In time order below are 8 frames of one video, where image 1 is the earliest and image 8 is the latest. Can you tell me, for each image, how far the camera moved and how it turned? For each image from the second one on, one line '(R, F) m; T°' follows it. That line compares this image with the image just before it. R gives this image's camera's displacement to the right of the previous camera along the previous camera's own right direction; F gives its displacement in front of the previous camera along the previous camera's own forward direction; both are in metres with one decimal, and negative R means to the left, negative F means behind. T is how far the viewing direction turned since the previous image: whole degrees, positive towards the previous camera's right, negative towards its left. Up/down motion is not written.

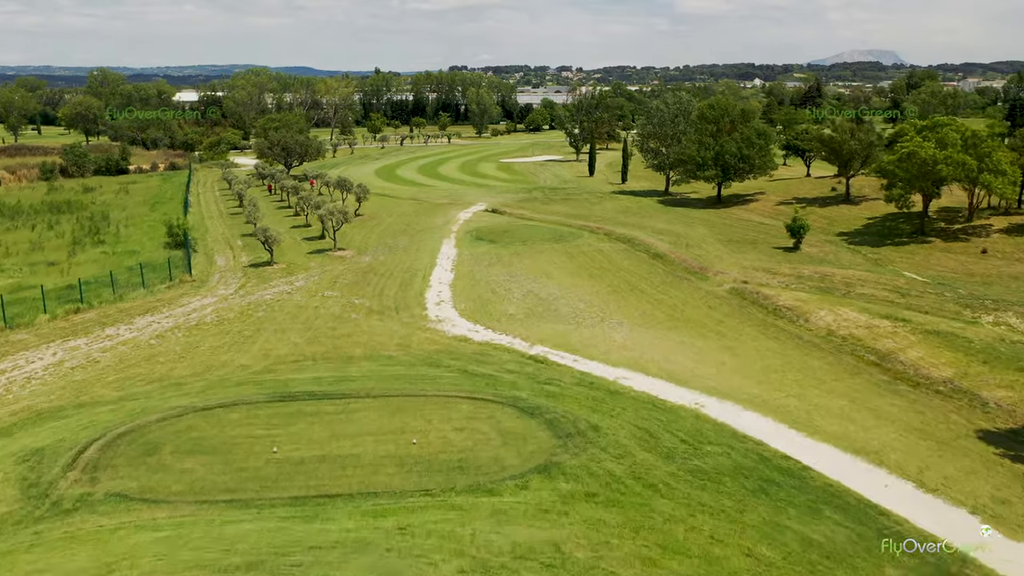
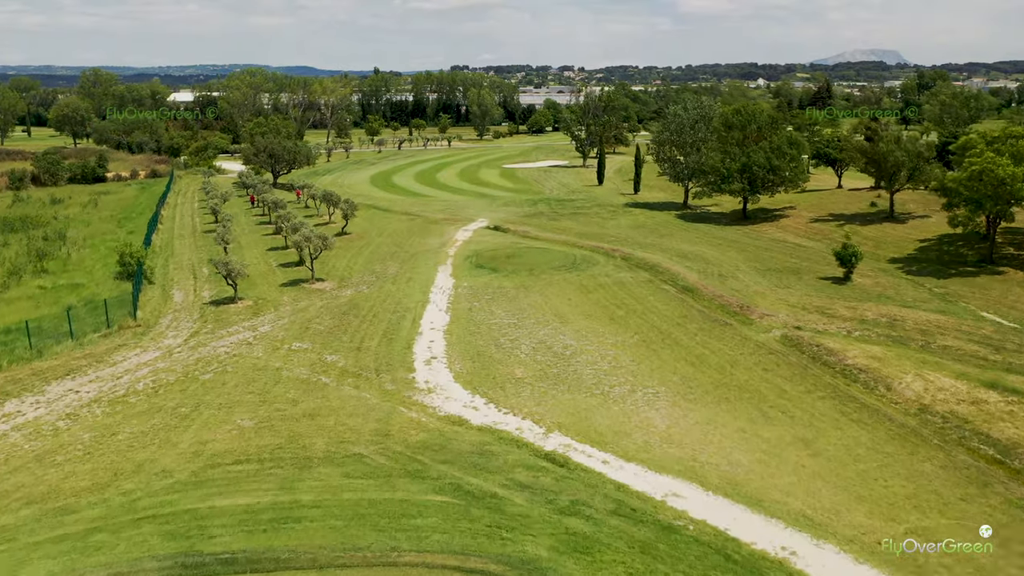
(-0.2, +5.8) m; 0°
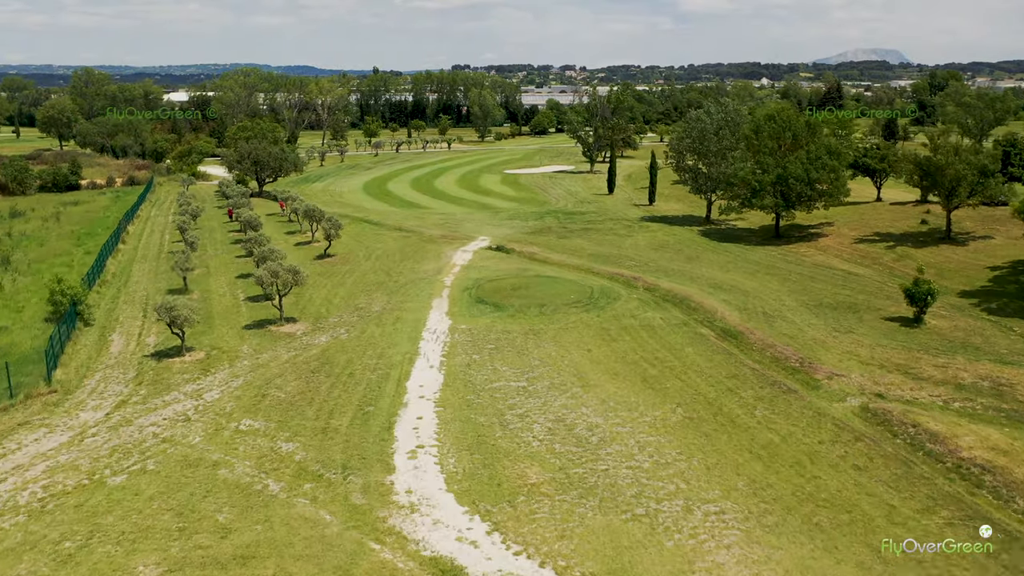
(-0.3, +6.0) m; 0°
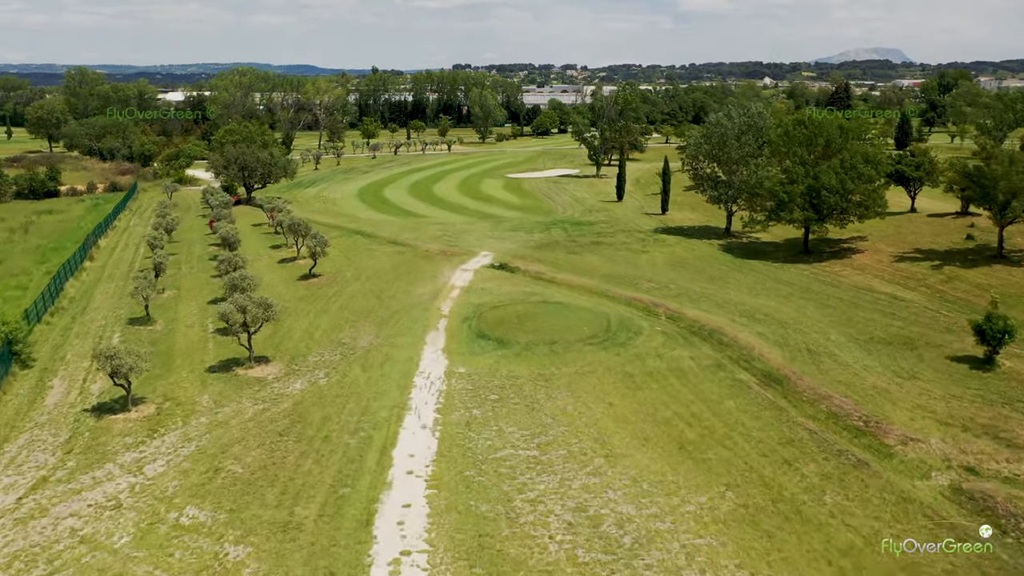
(-0.2, +4.3) m; 0°
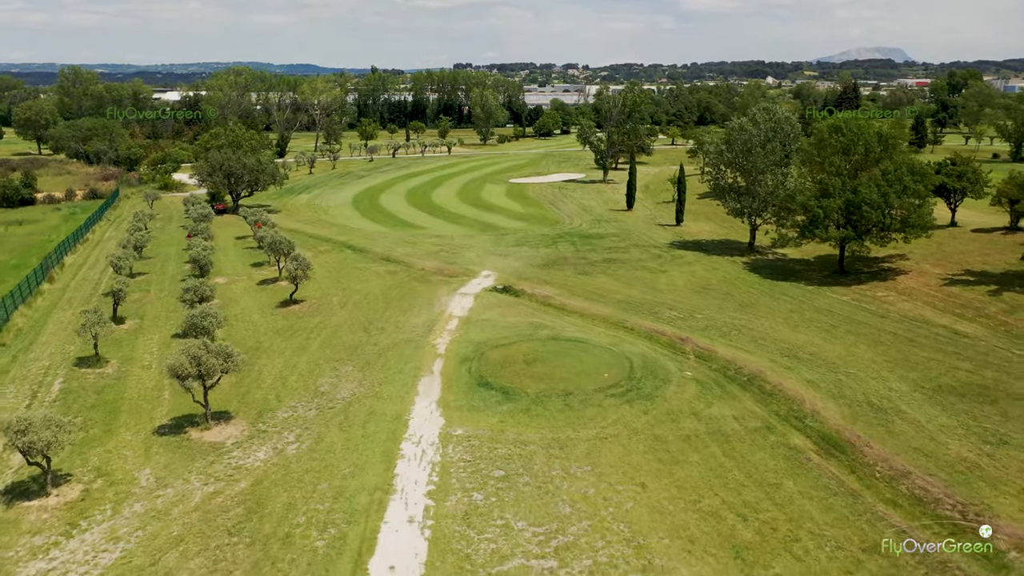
(-0.2, +4.4) m; 0°
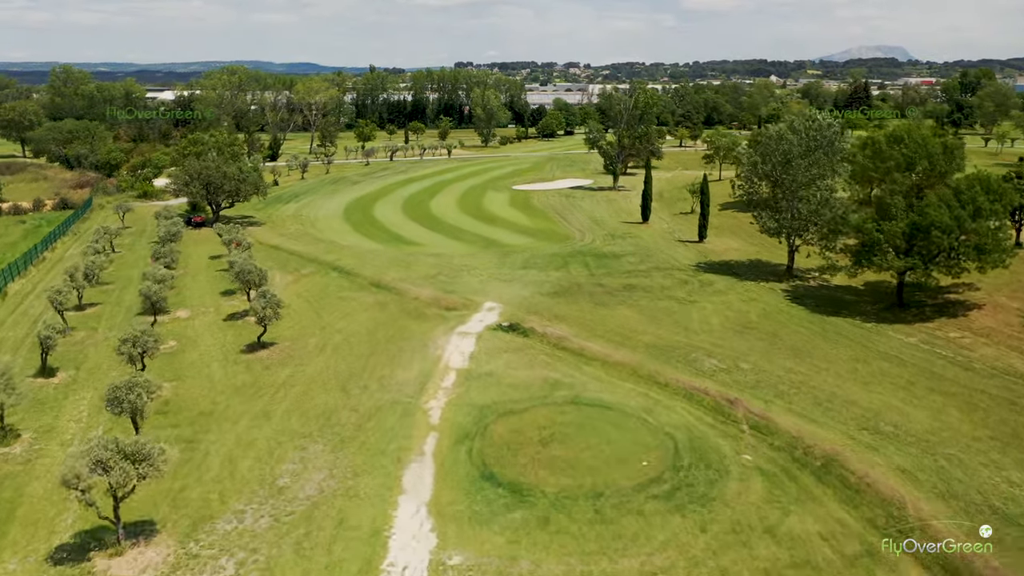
(-0.3, +5.7) m; 0°
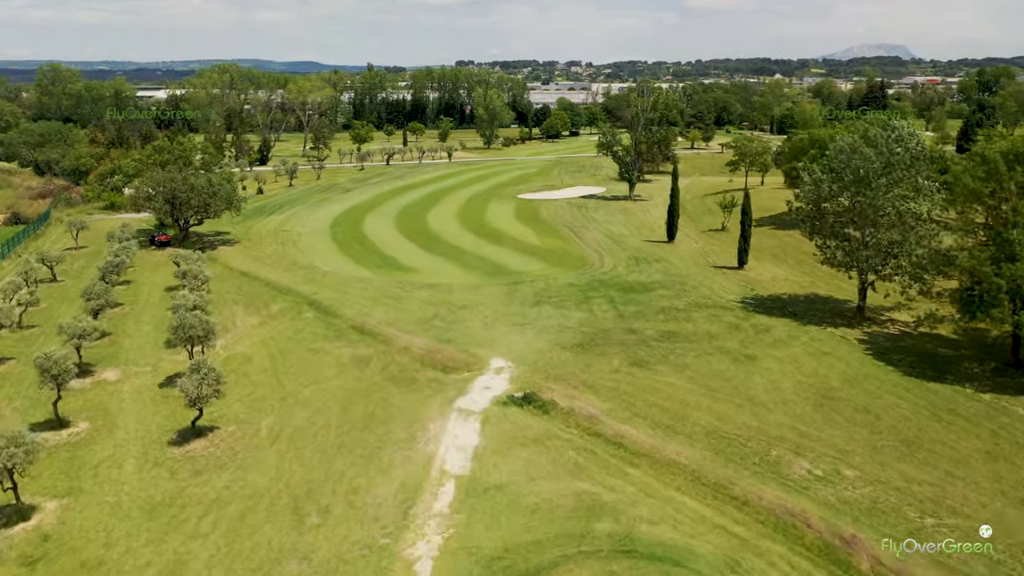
(-0.5, +7.6) m; 0°
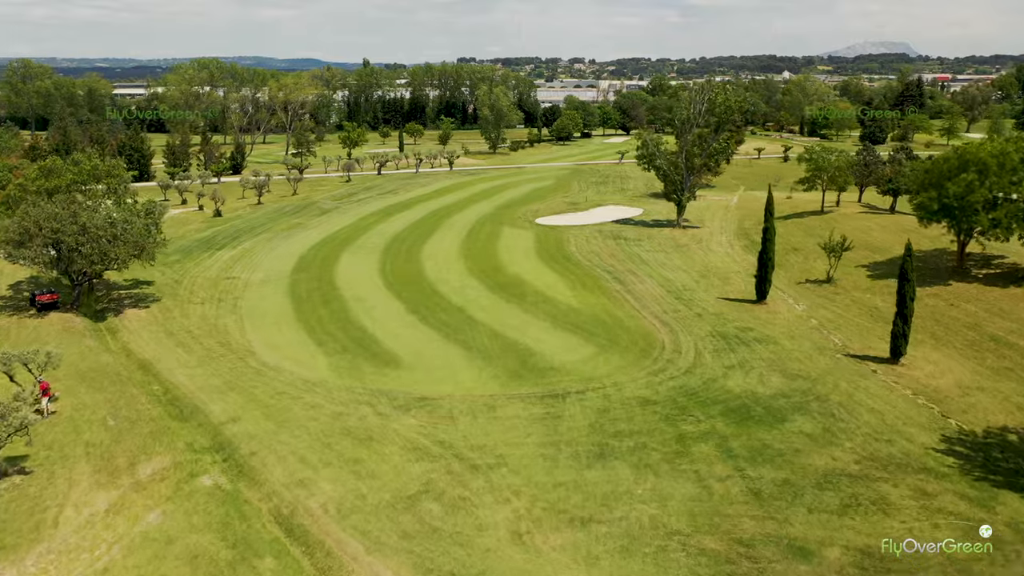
(-1.4, +16.1) m; 0°
